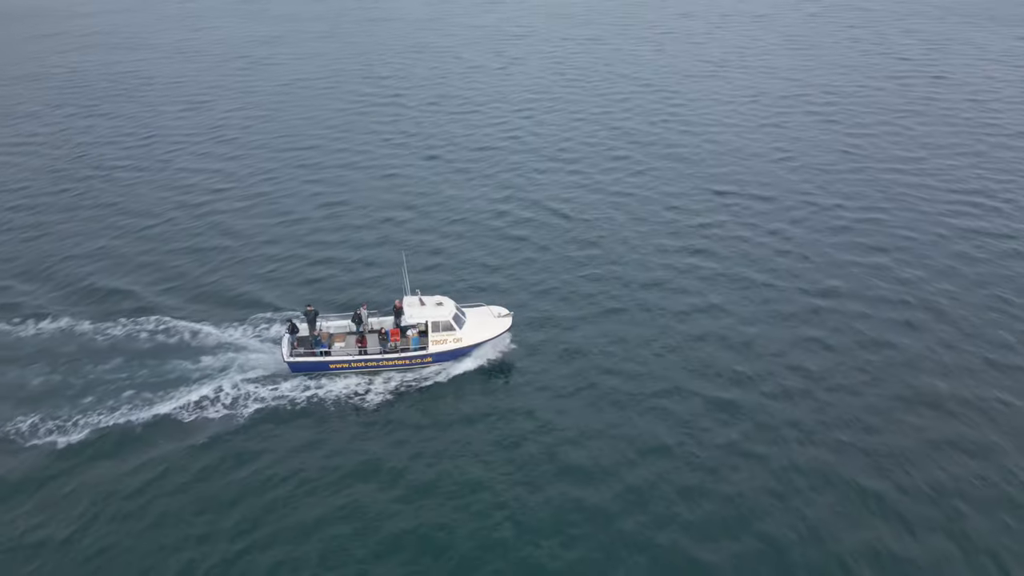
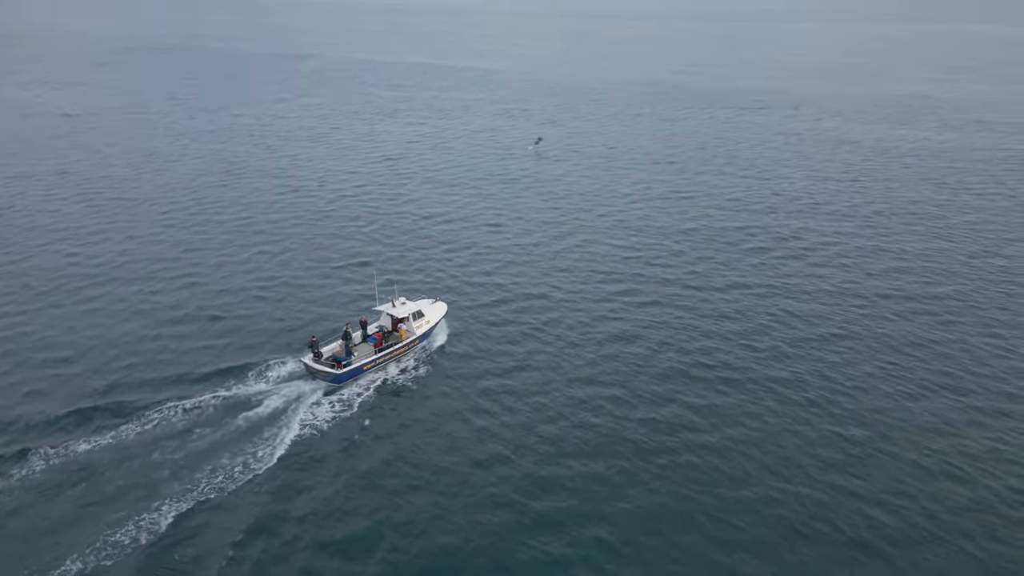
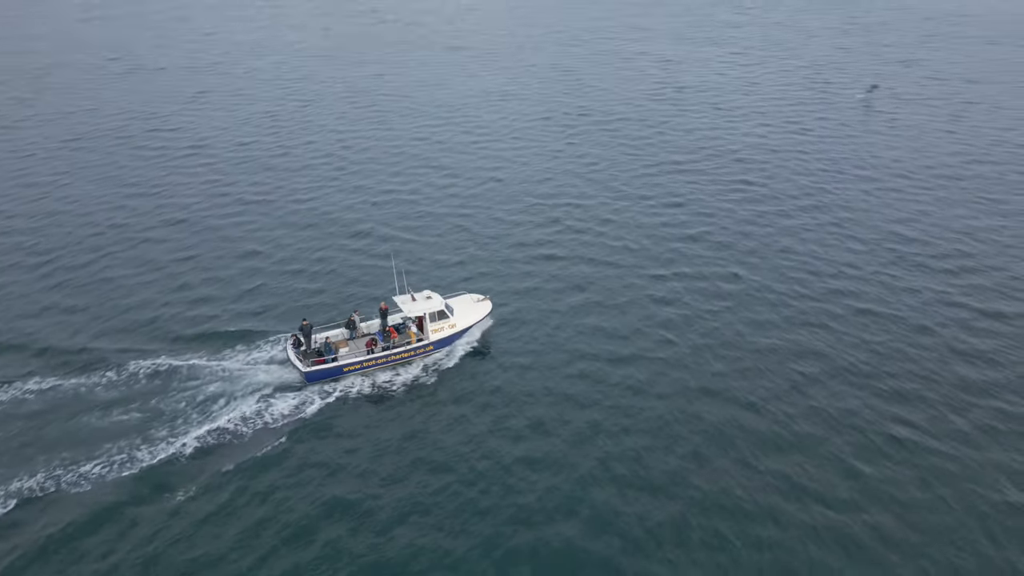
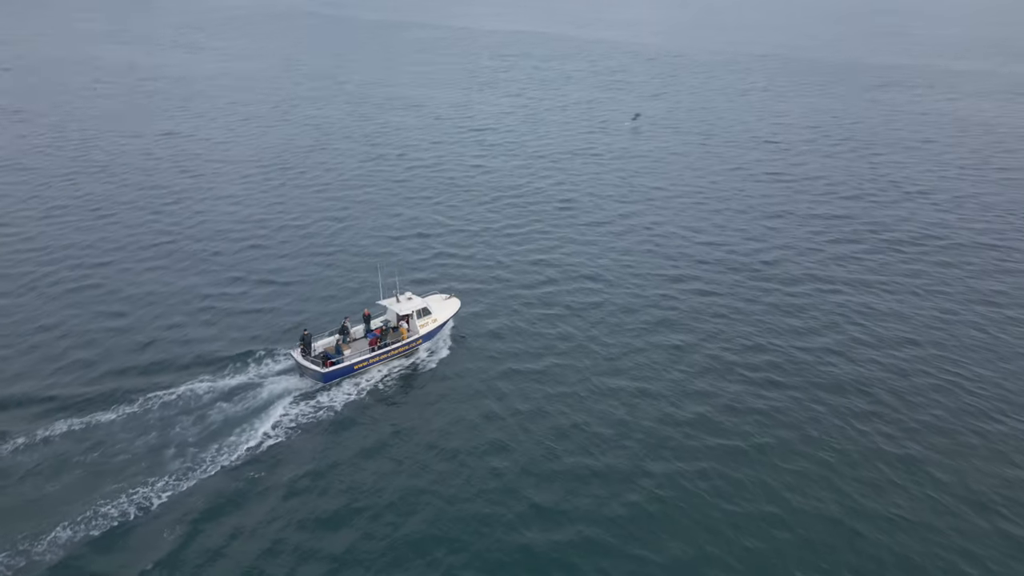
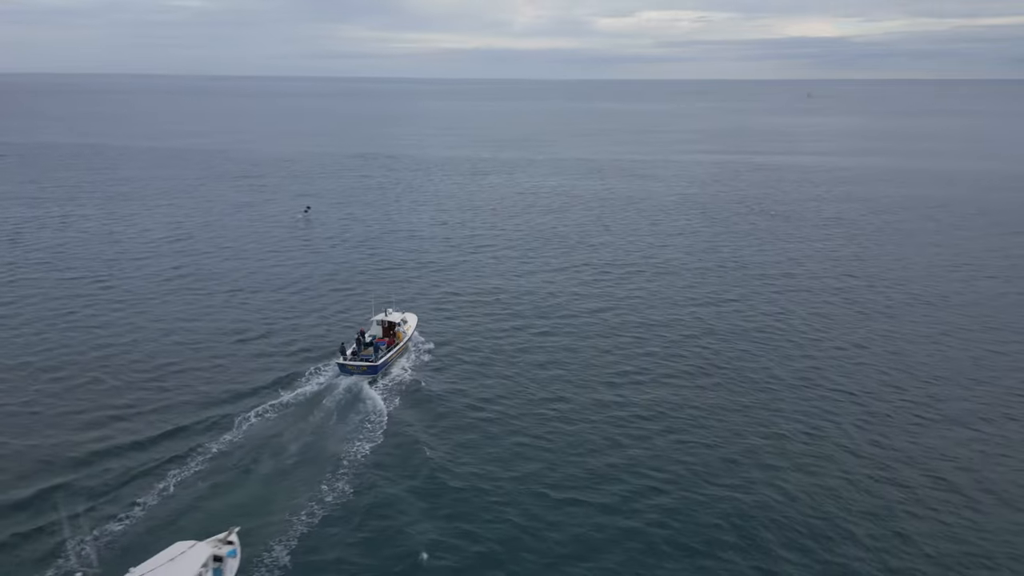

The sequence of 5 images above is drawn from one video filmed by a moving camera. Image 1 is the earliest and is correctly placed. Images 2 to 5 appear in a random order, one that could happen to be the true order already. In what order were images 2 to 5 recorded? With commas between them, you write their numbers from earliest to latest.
3, 4, 2, 5
